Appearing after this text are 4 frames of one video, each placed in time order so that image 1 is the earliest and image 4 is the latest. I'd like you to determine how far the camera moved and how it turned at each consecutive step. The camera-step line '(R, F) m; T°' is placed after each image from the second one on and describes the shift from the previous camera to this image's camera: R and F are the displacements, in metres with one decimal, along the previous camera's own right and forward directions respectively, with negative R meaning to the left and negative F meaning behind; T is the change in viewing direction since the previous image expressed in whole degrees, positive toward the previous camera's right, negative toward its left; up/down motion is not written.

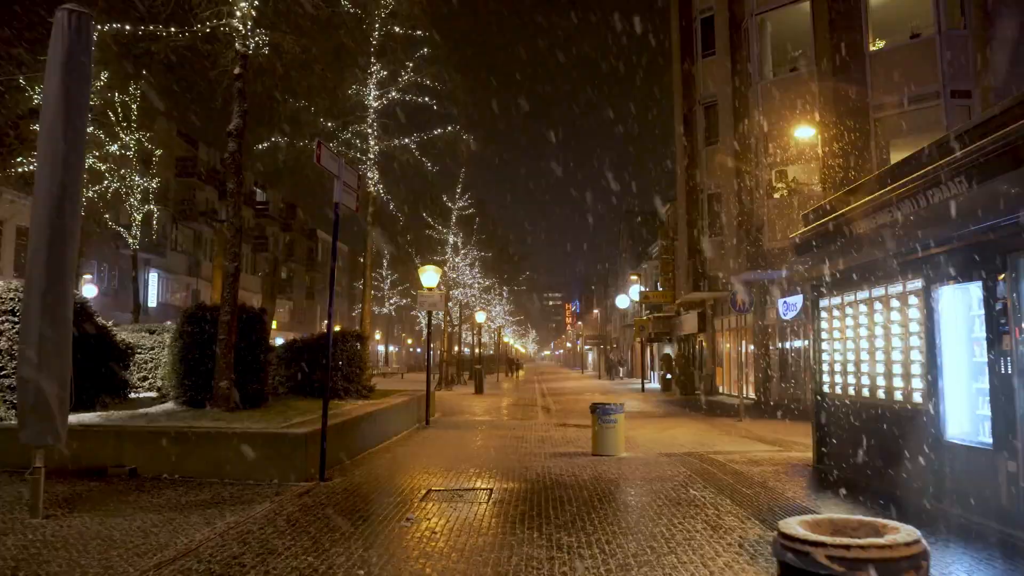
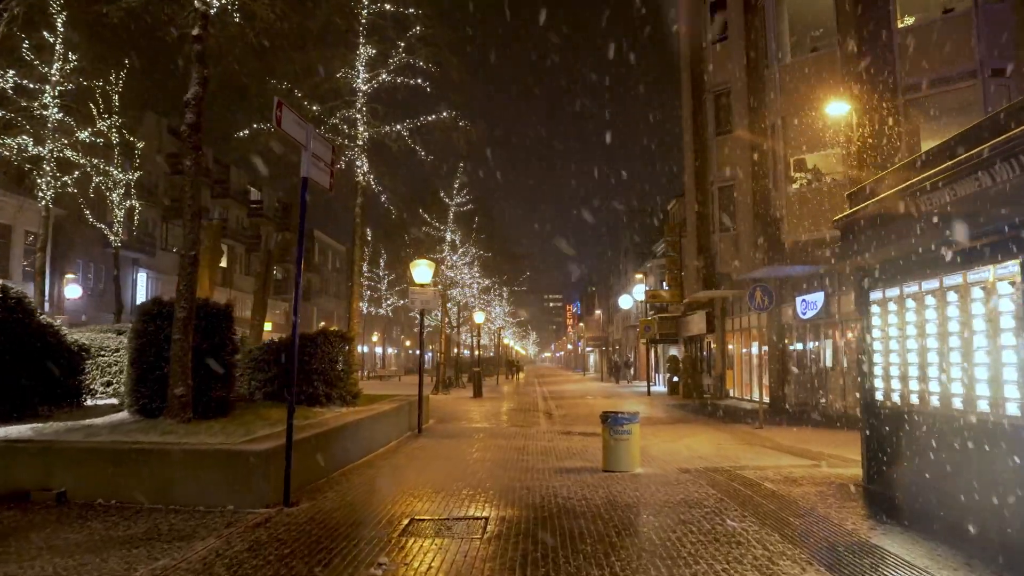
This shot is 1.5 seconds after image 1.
(0.0, +1.5) m; 0°
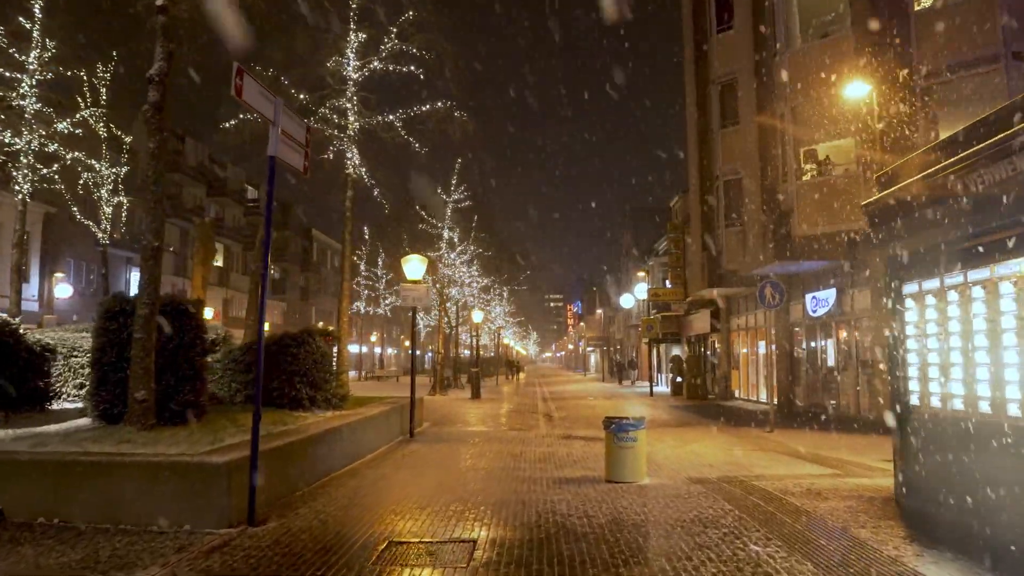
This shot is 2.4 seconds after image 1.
(+0.1, +0.9) m; 0°
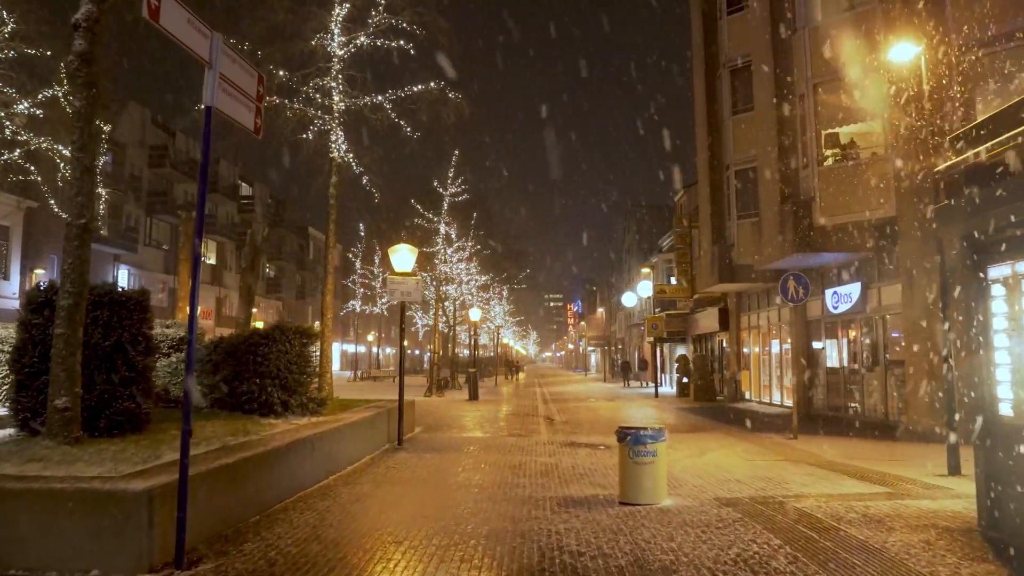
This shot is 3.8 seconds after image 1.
(0.0, +1.4) m; 0°
